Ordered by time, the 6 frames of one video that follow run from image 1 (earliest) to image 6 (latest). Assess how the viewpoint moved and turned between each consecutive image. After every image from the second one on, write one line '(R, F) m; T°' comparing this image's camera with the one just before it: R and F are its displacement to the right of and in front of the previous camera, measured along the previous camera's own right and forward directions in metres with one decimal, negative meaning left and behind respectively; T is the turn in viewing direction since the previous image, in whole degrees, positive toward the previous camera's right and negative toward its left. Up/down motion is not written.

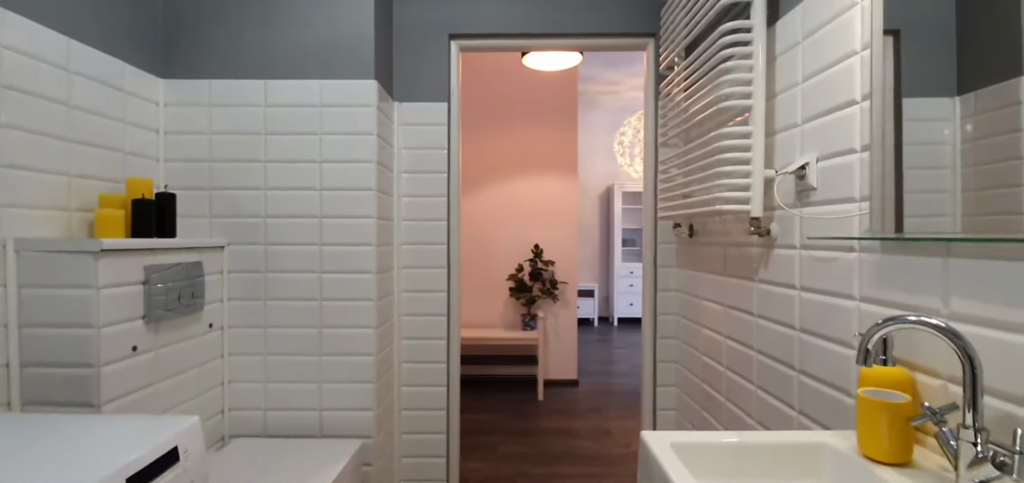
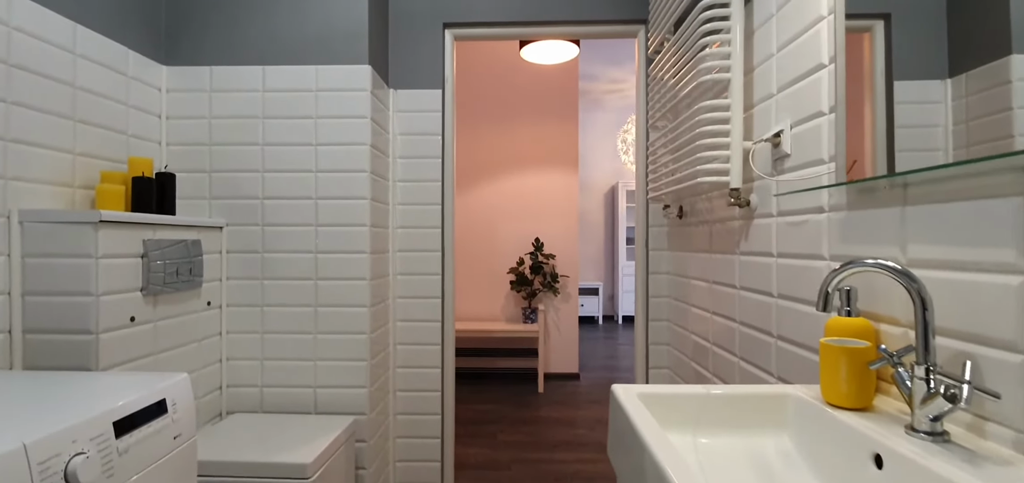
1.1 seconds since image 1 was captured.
(+0.1, 0.0) m; -1°
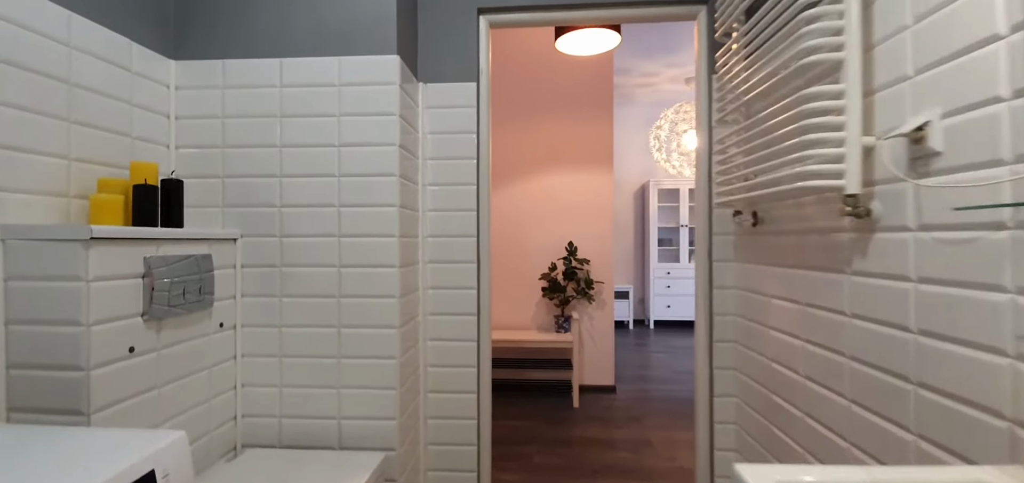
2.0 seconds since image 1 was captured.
(-0.1, +0.2) m; -2°
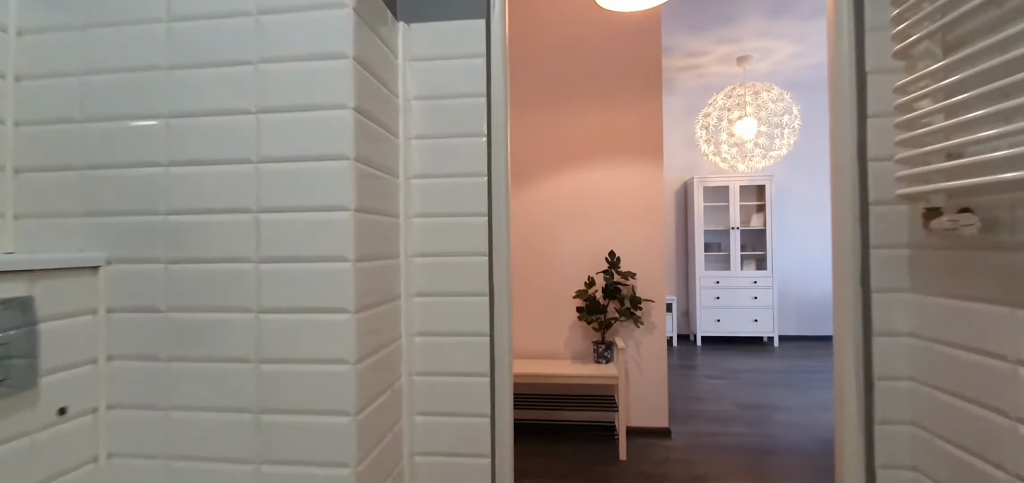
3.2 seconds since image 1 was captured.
(0.0, +0.7) m; -3°
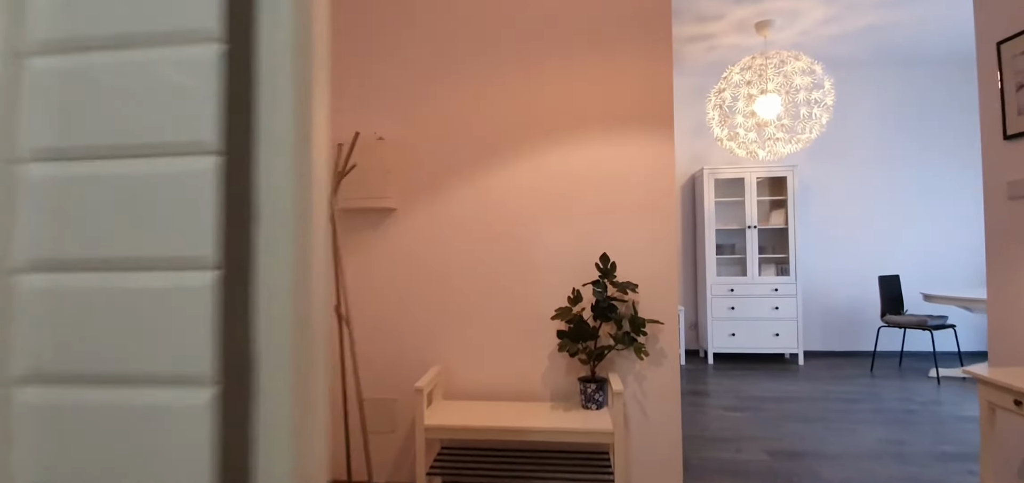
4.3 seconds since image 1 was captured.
(+0.2, +0.8) m; 0°
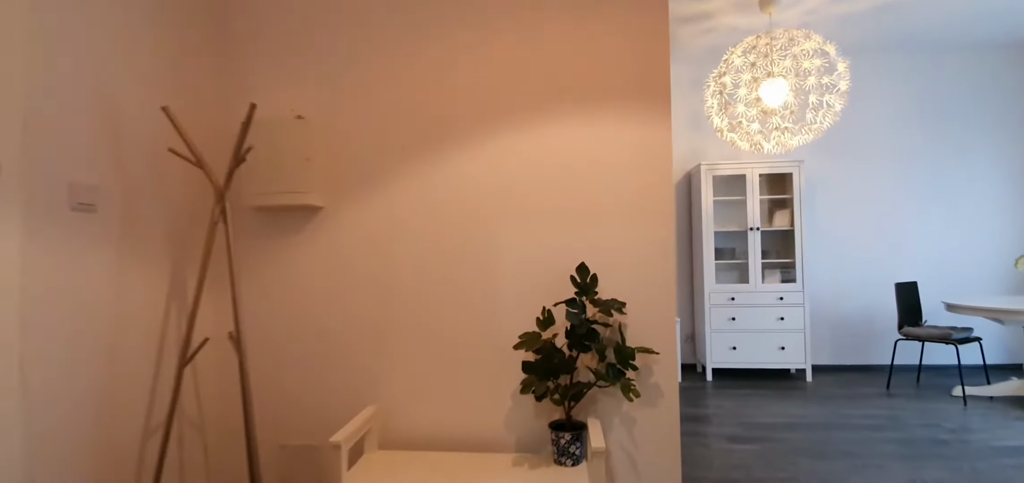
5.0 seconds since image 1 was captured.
(+0.1, +0.5) m; +1°
